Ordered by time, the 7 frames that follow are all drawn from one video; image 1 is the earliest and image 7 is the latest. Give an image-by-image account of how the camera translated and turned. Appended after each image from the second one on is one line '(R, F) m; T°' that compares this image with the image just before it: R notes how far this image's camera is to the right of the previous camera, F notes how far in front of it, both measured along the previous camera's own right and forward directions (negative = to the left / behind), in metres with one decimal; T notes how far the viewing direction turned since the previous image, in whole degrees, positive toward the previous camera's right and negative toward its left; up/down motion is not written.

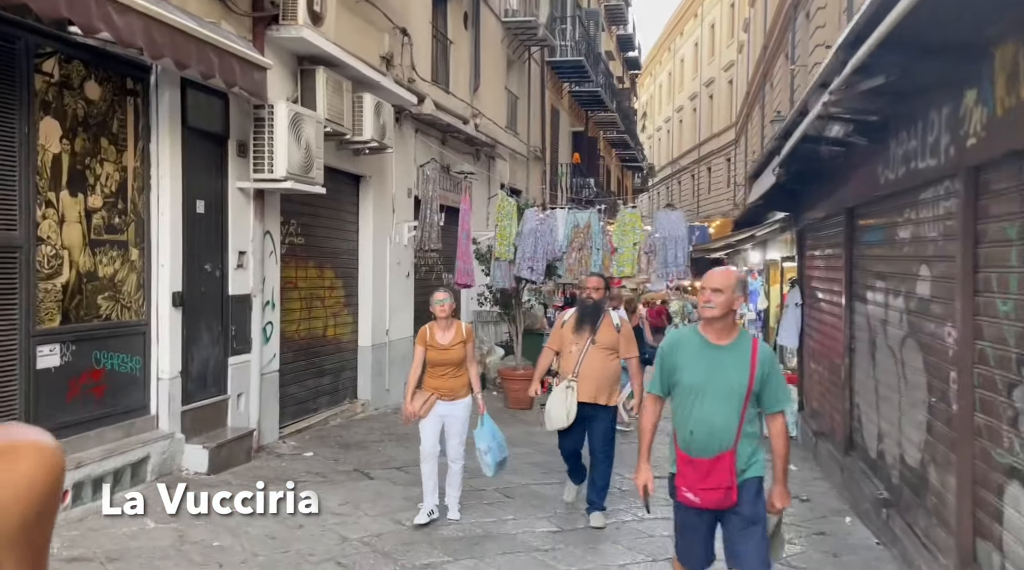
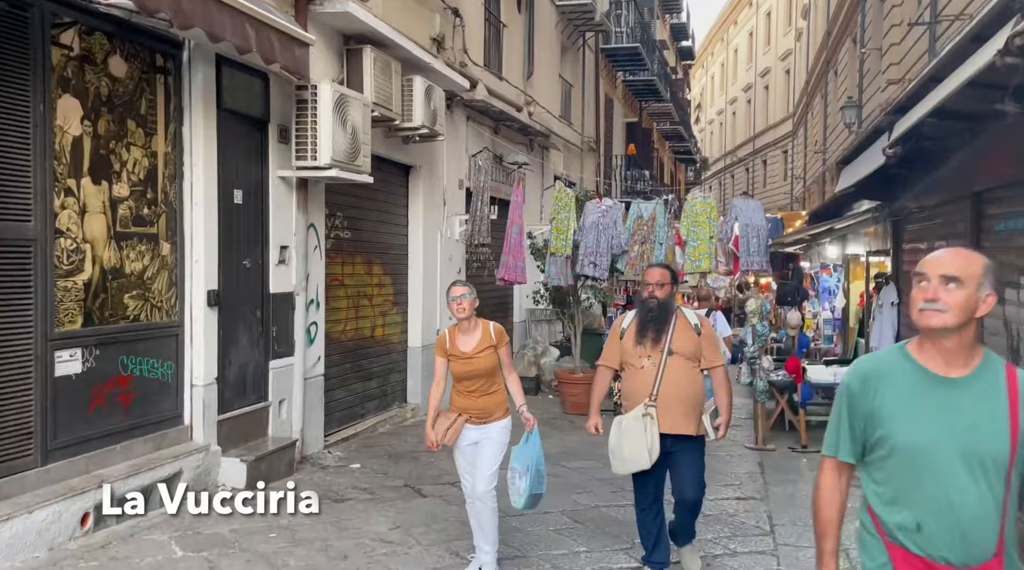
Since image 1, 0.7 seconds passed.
(-0.1, +0.6) m; -3°
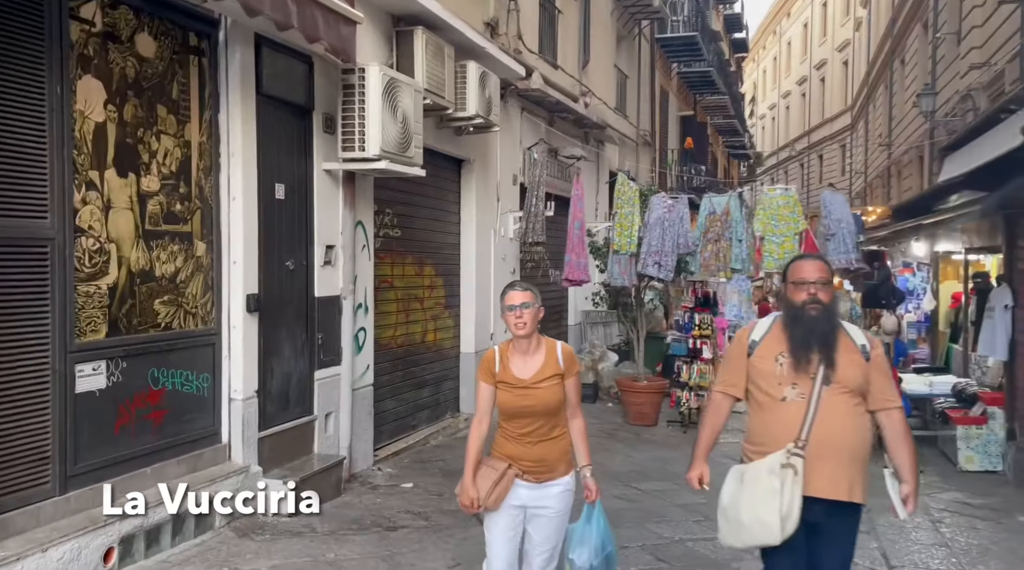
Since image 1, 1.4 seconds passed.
(-0.2, +0.6) m; -3°
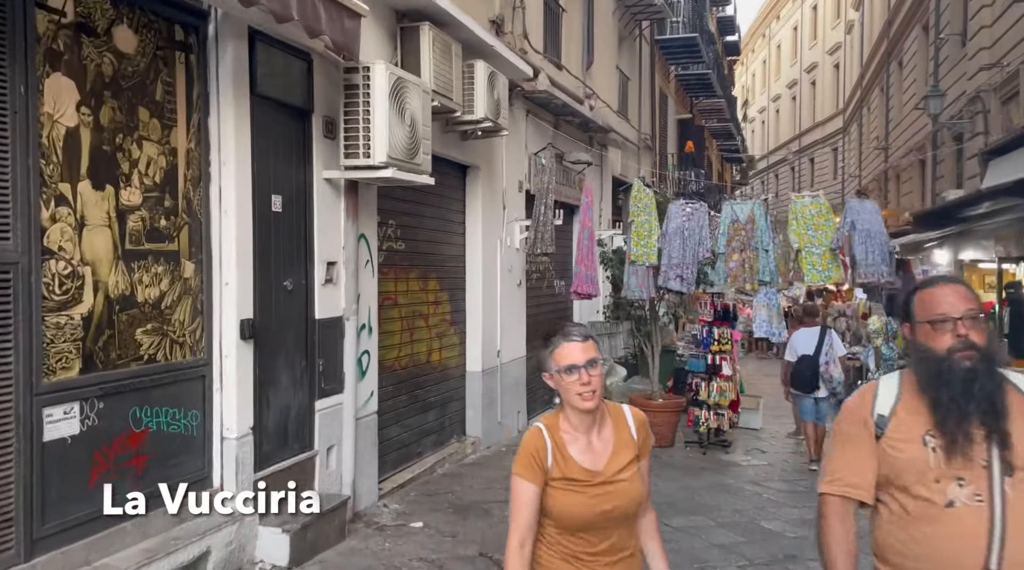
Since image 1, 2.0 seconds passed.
(-0.2, +0.5) m; +1°
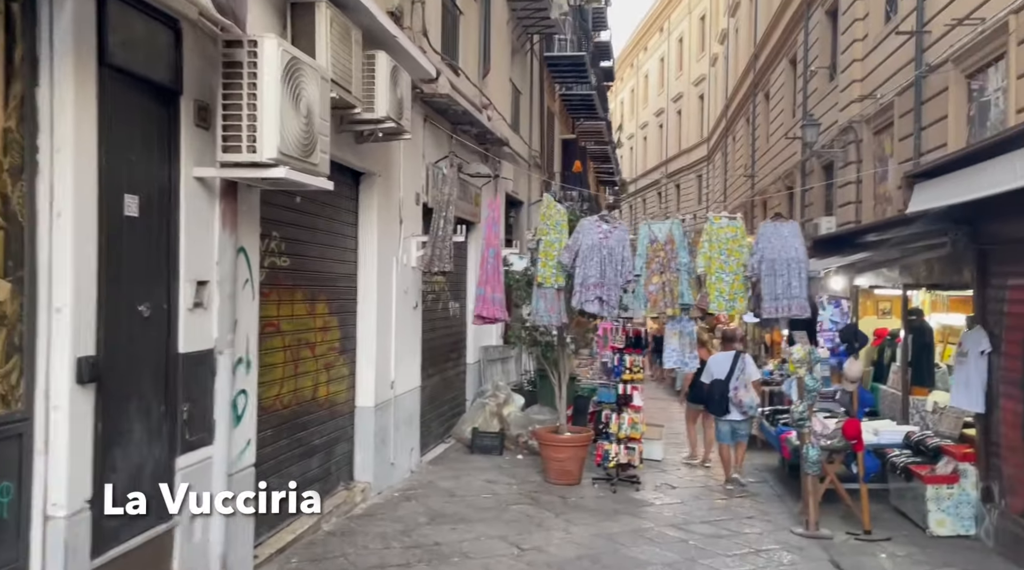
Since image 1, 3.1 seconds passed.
(-0.2, +0.9) m; +8°
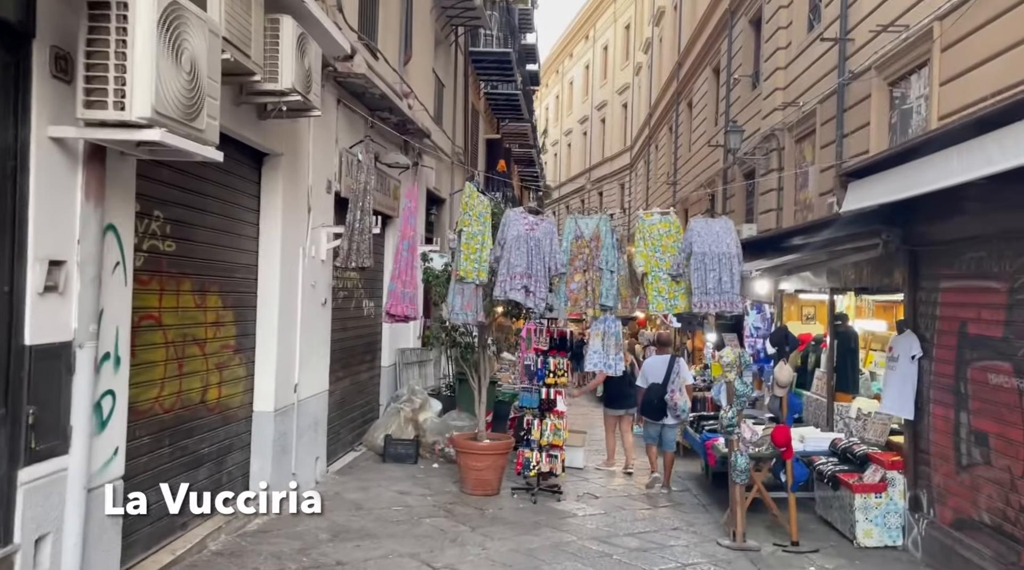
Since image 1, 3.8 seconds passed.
(0.0, +0.5) m; +5°
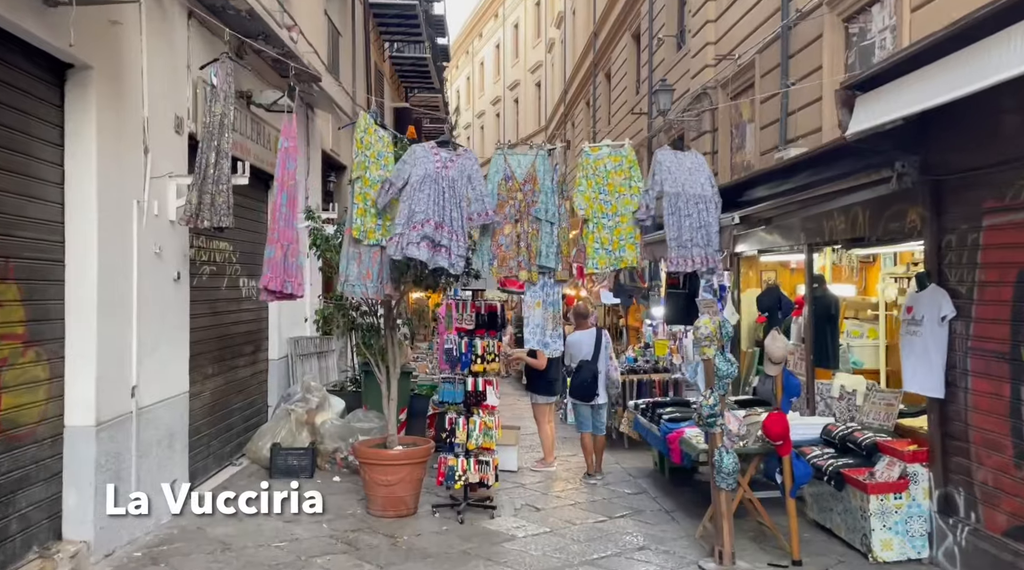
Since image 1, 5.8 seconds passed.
(0.0, +1.8) m; +5°
